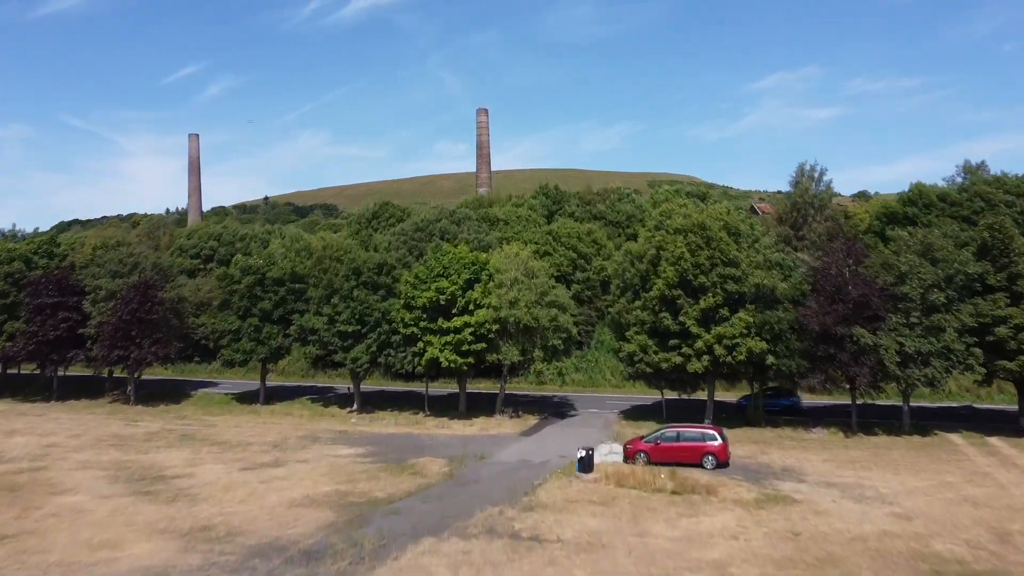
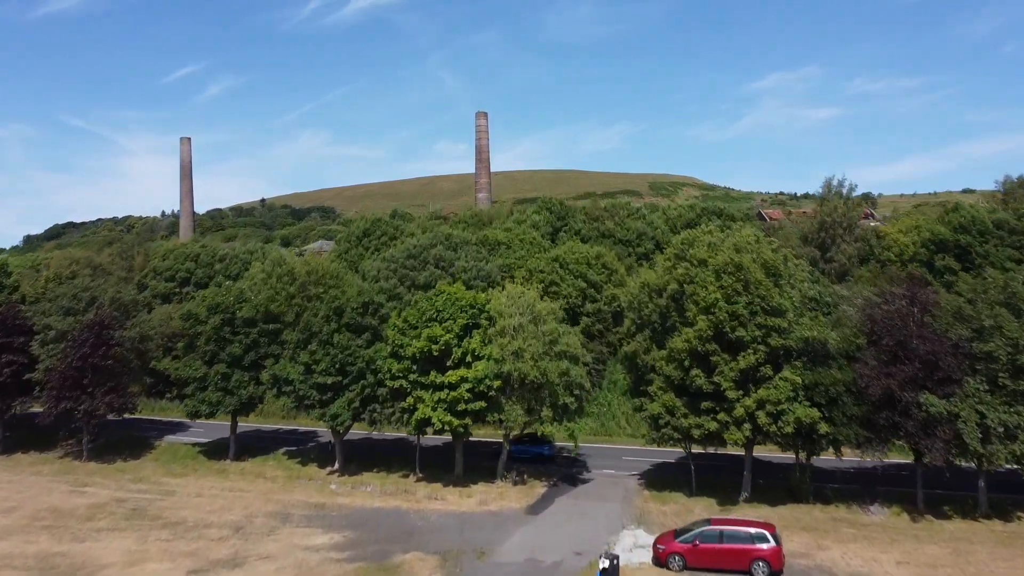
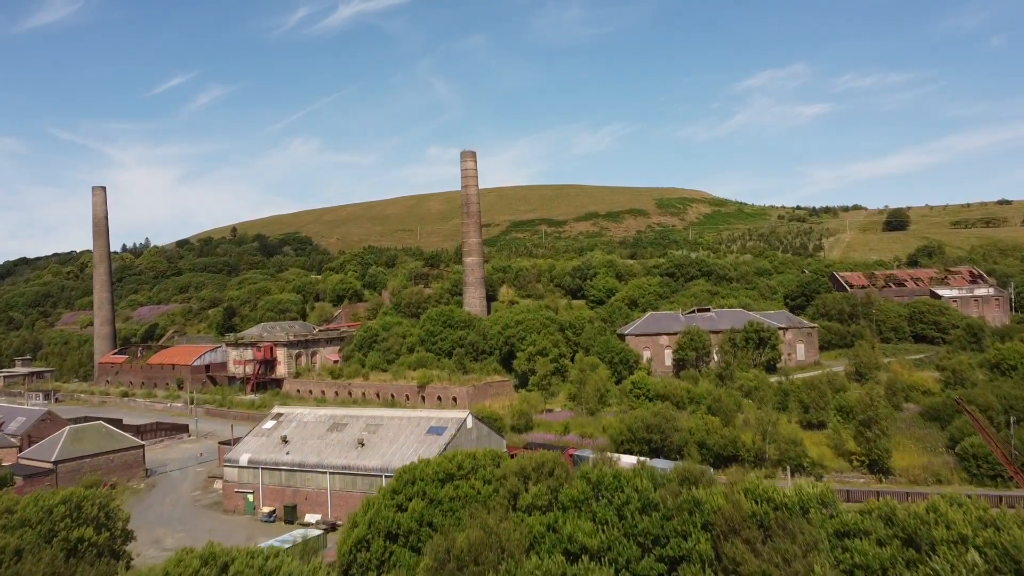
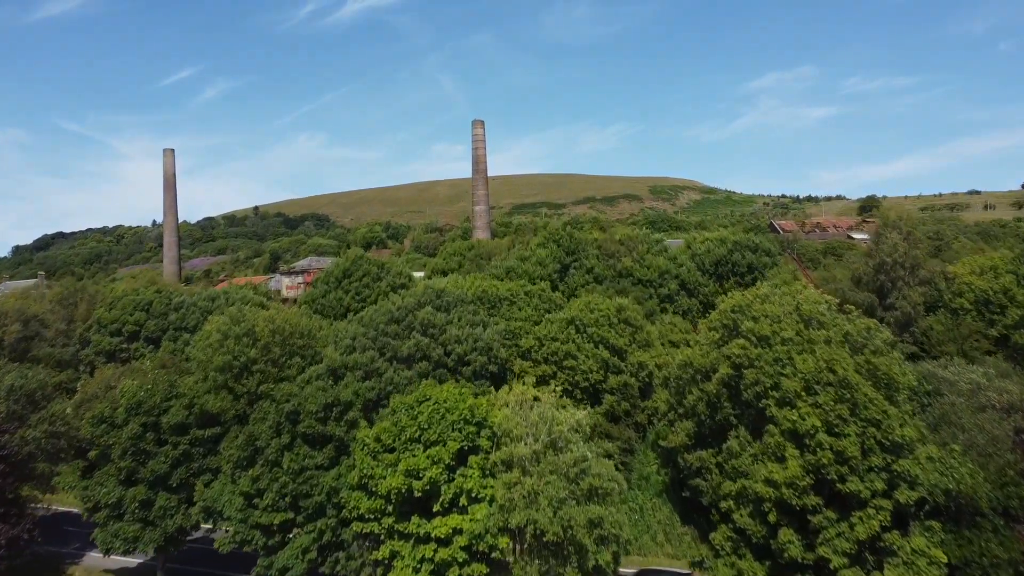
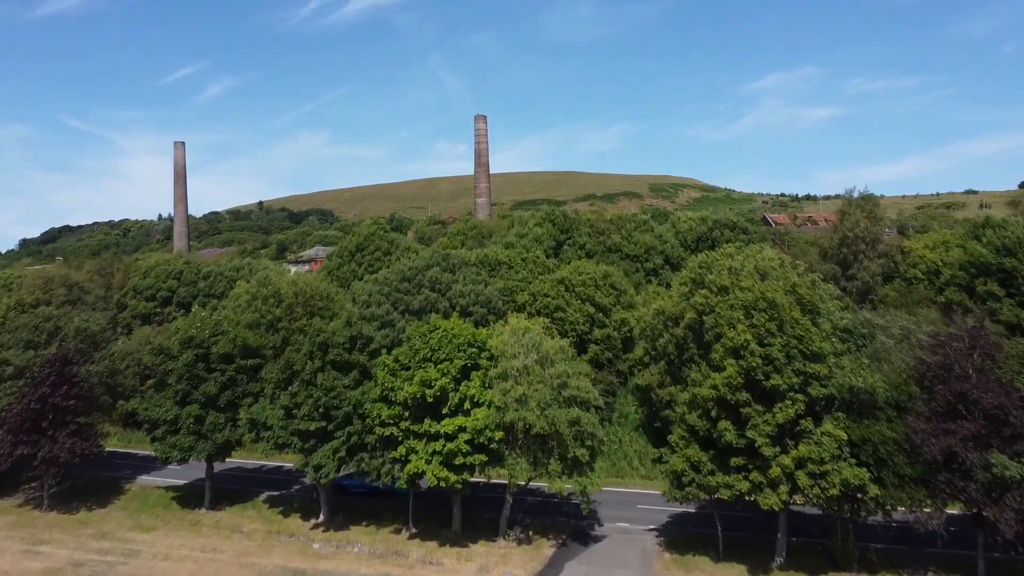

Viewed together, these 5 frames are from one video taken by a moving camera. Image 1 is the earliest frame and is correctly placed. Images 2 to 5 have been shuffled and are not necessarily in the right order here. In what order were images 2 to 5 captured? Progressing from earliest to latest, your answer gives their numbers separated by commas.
2, 5, 4, 3
